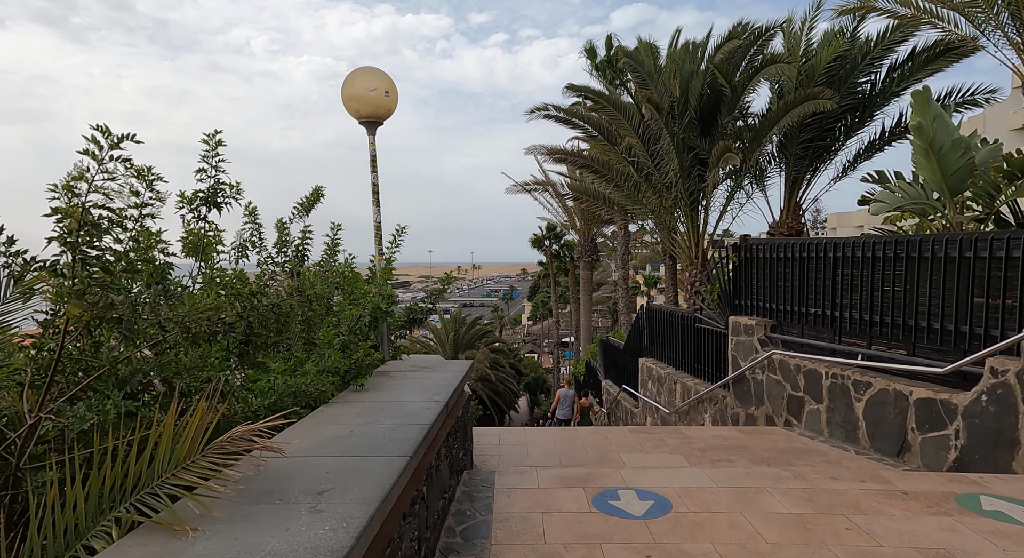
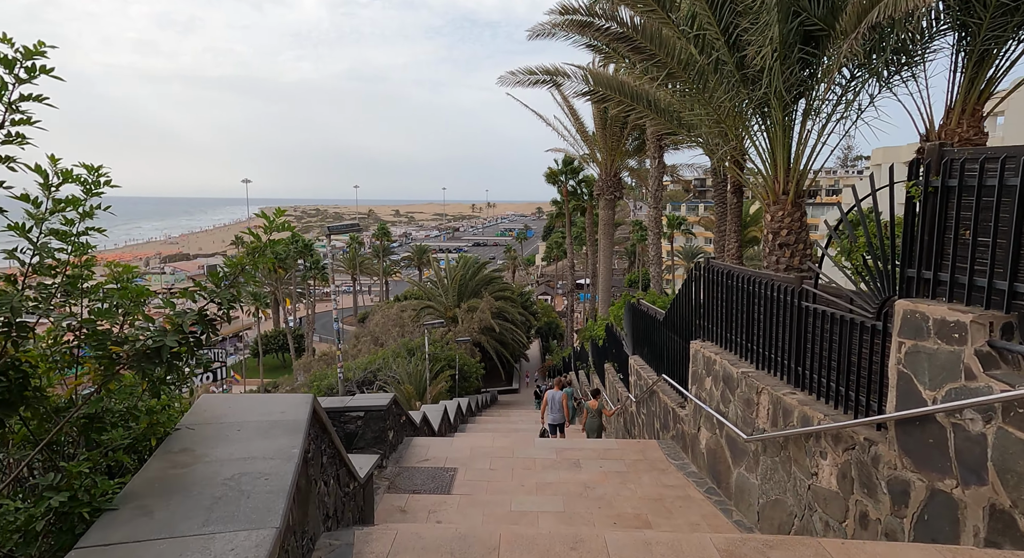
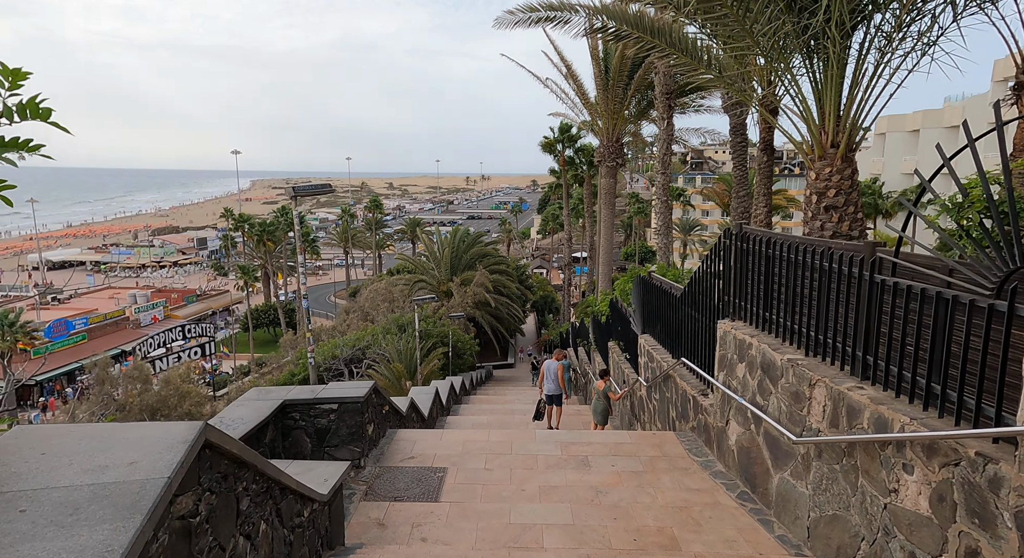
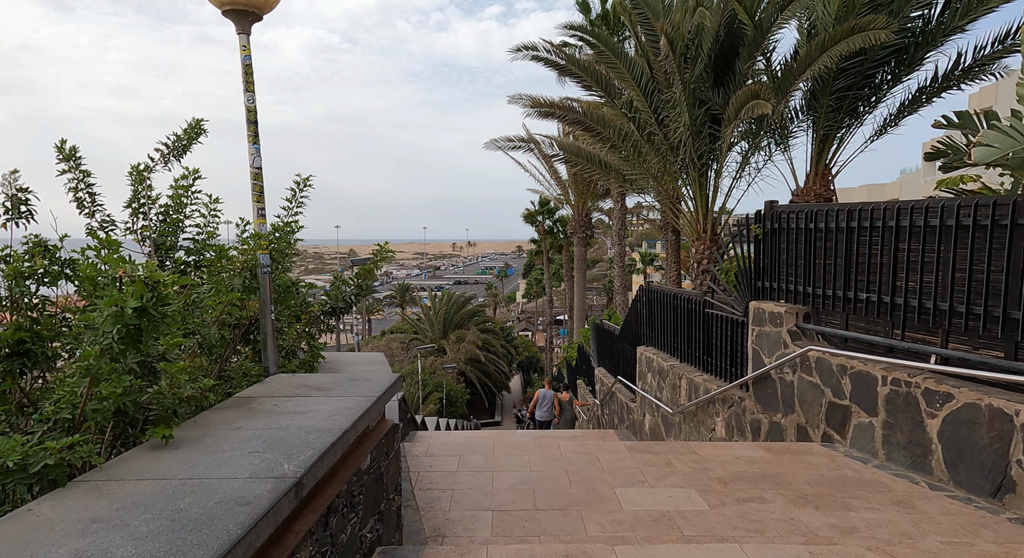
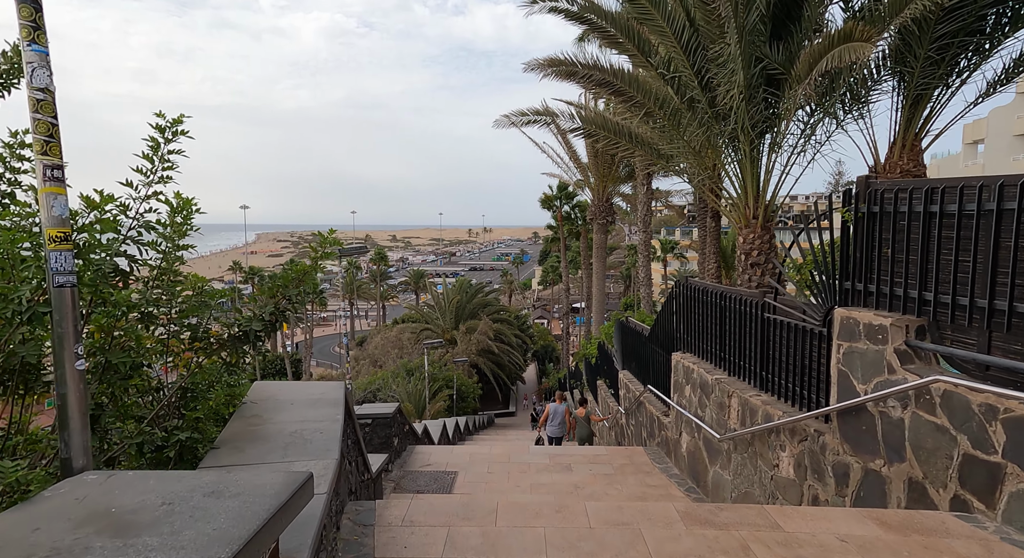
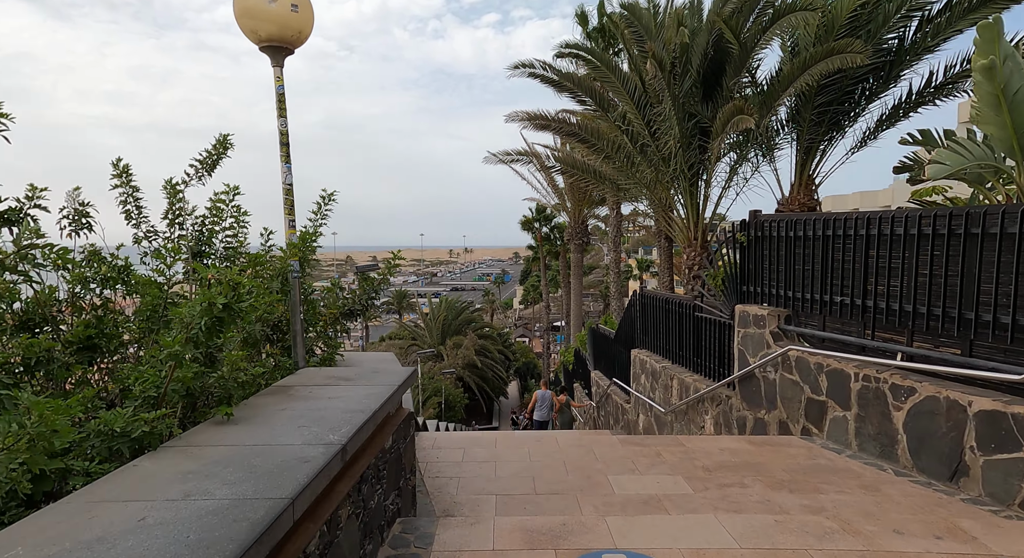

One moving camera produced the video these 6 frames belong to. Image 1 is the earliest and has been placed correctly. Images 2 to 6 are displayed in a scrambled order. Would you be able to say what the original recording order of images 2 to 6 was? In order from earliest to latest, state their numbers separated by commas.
6, 4, 5, 2, 3
